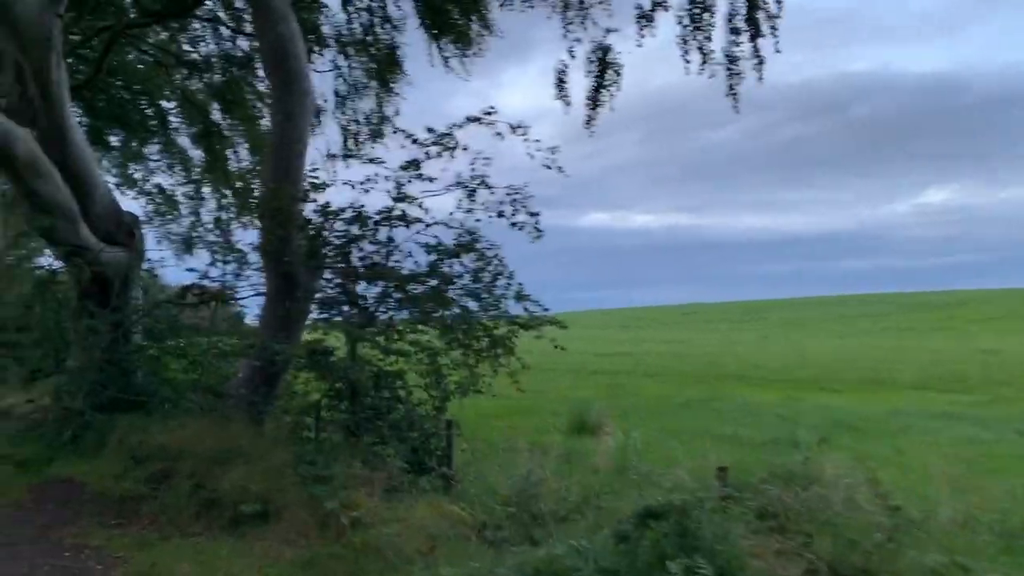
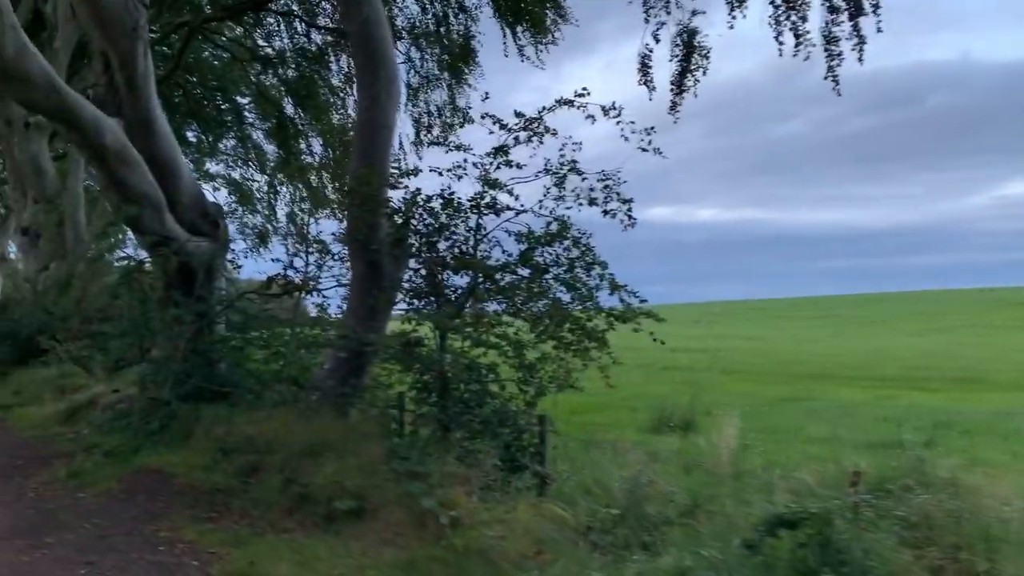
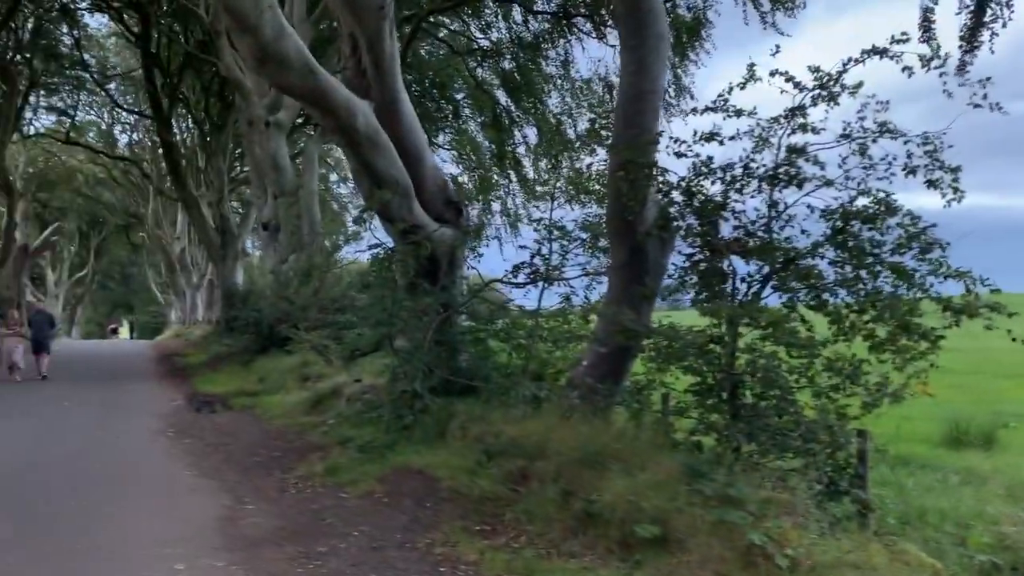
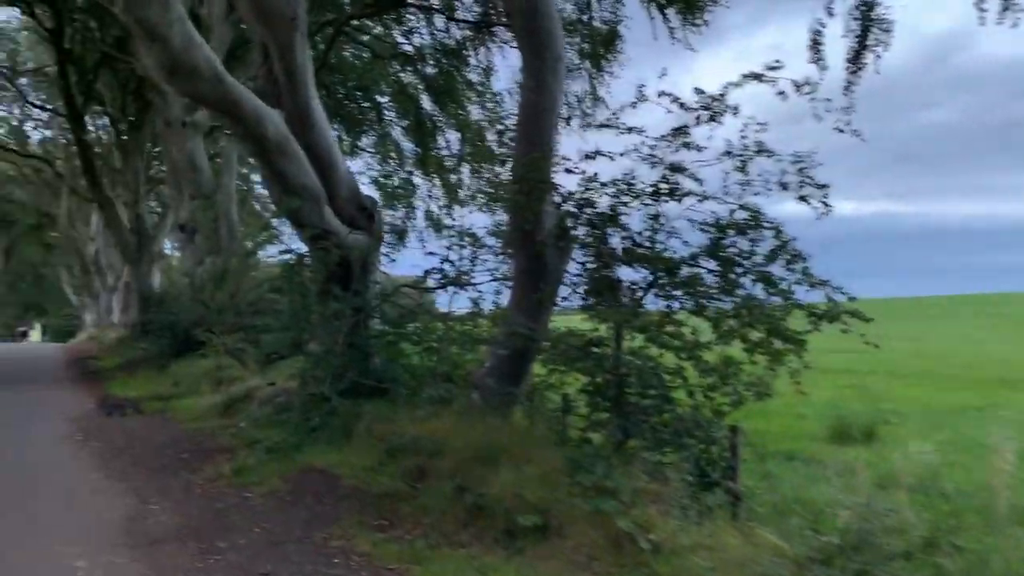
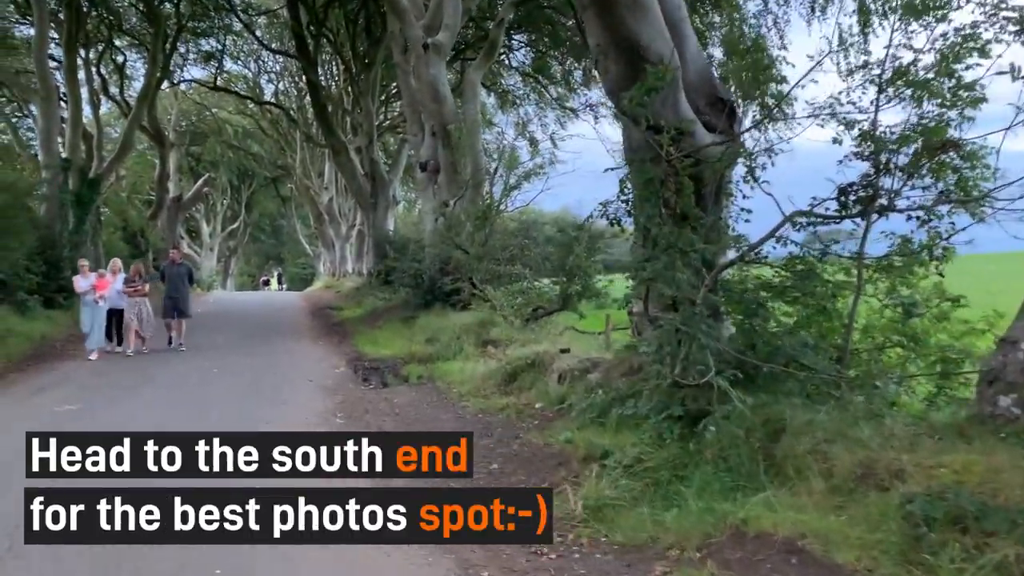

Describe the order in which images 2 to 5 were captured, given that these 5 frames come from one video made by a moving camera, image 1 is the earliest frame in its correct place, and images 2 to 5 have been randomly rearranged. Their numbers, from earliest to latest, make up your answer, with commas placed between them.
2, 4, 3, 5
